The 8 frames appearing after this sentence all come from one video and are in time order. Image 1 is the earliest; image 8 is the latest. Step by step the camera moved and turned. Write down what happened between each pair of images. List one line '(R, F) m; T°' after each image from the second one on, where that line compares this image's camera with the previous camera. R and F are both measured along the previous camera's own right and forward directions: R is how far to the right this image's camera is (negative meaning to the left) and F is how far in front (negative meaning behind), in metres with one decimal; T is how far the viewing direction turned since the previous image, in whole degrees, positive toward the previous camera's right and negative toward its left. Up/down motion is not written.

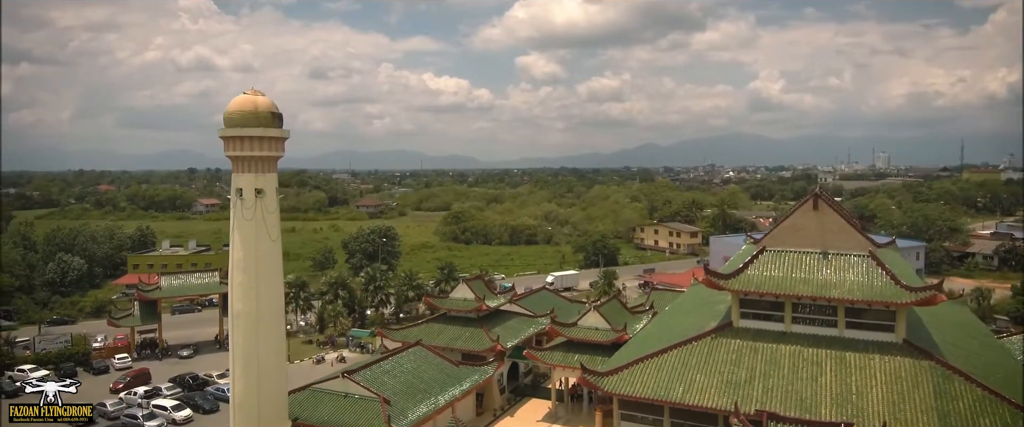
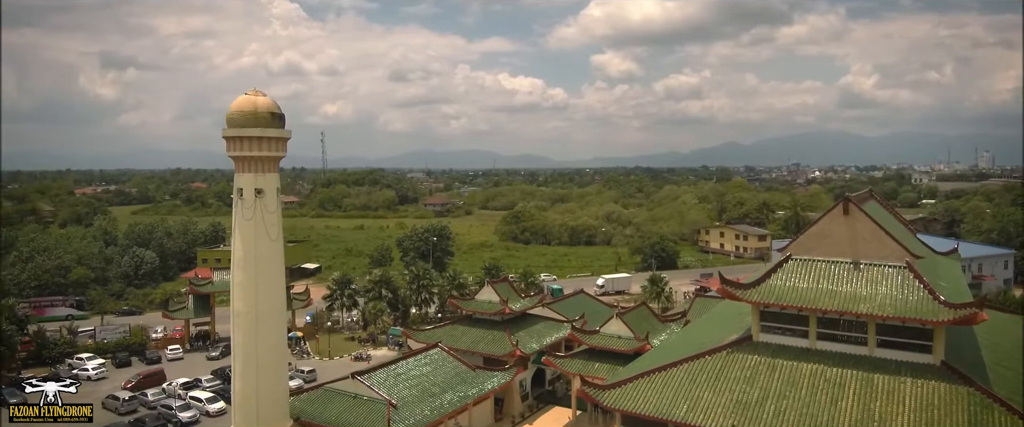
(+1.8, +0.7) m; -6°
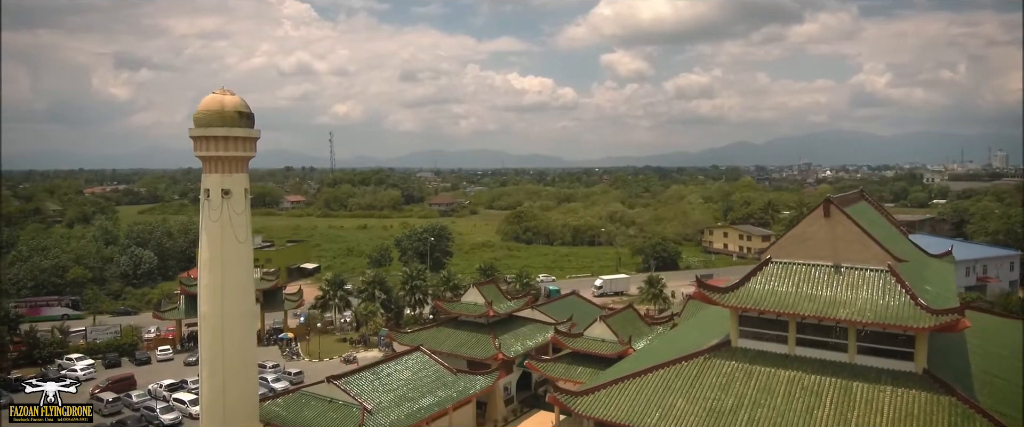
(+0.9, +0.4) m; -1°
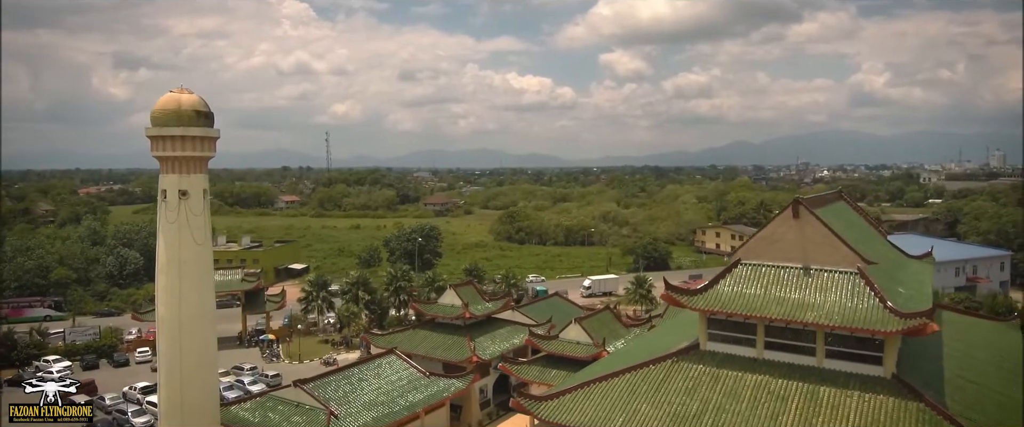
(+0.8, +0.3) m; 0°
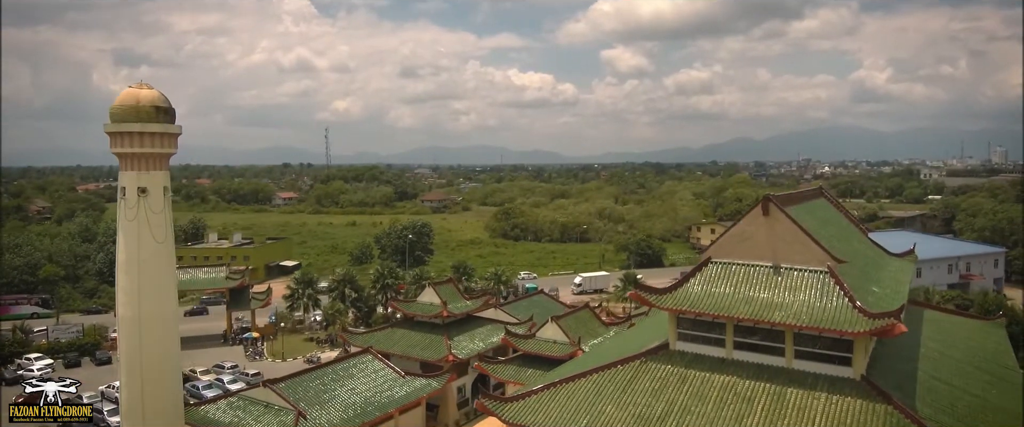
(+0.8, +0.3) m; 0°
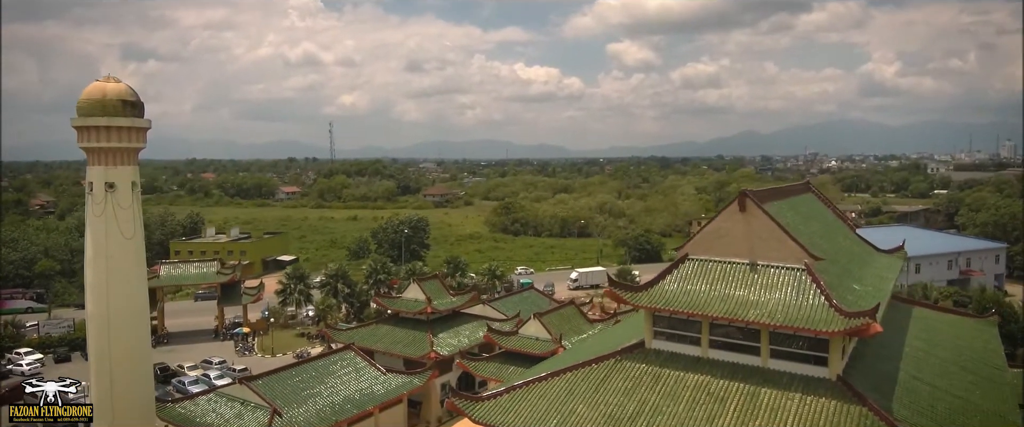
(+0.7, +0.3) m; 0°
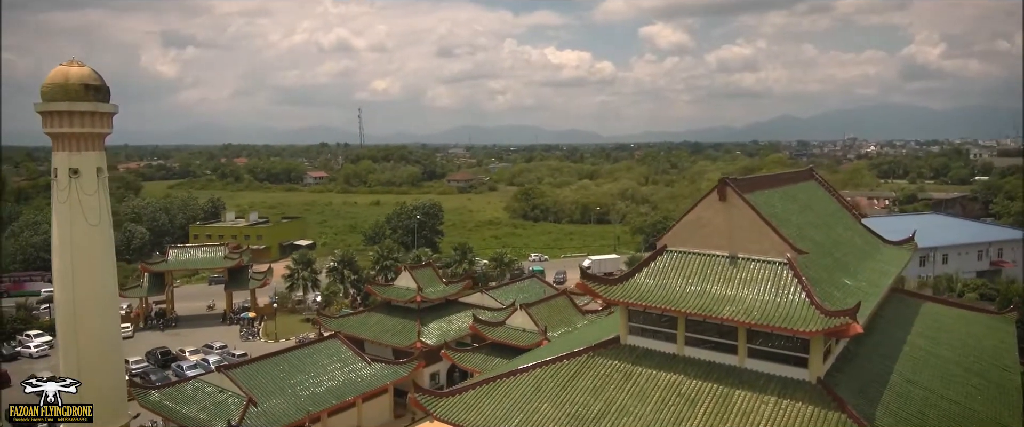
(+1.3, +0.7) m; -3°
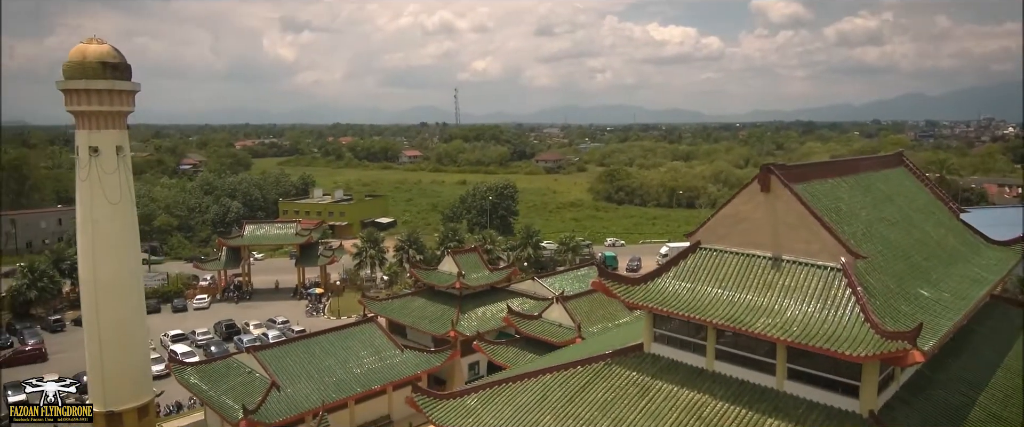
(+1.6, +1.5) m; -8°
